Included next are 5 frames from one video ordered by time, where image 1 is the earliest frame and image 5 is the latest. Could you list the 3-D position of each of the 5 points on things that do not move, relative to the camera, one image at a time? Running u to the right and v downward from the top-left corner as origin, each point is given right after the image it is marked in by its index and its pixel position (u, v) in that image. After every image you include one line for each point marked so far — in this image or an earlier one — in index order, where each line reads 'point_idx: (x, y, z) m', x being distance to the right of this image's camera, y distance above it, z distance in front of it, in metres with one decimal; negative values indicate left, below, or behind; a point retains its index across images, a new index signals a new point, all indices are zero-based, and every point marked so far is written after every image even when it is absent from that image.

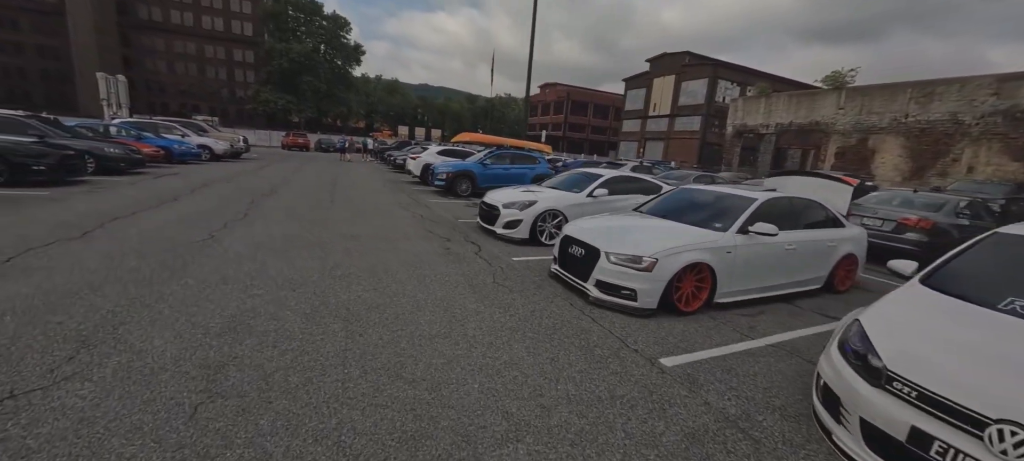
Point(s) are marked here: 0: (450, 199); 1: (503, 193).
0: (-1.9, +1.0, +12.5) m
1: (-0.2, +0.7, +8.0) m
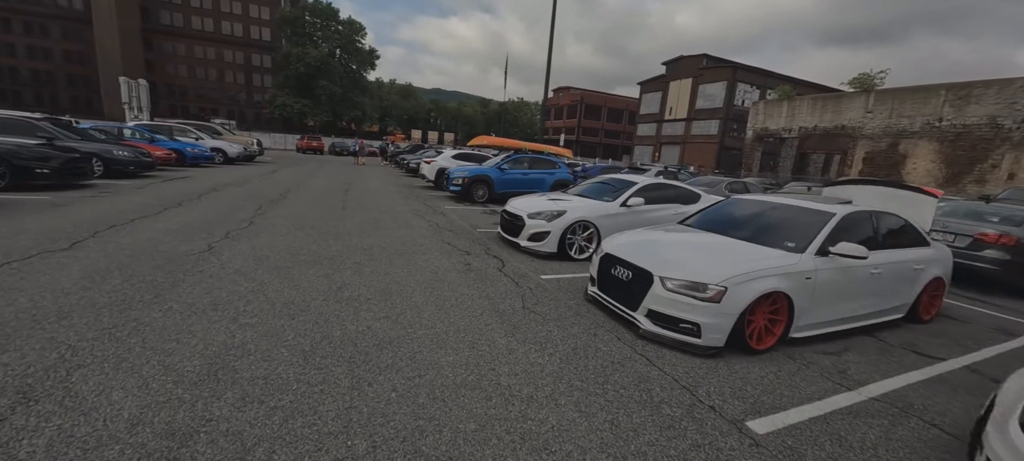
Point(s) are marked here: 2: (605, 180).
0: (-1.3, +0.7, +11.9) m
1: (+0.3, +0.5, +7.3) m
2: (+1.8, +1.0, +8.0) m
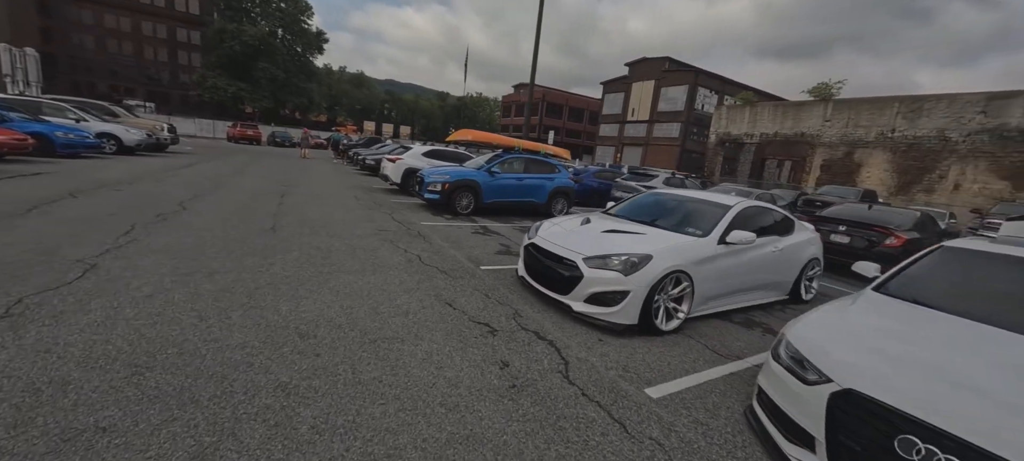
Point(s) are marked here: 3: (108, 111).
0: (-1.4, +0.3, +9.1) m
1: (+0.6, 0.0, +4.8) m
2: (+2.0, +0.4, +5.6) m
3: (-16.2, +4.8, +16.5) m
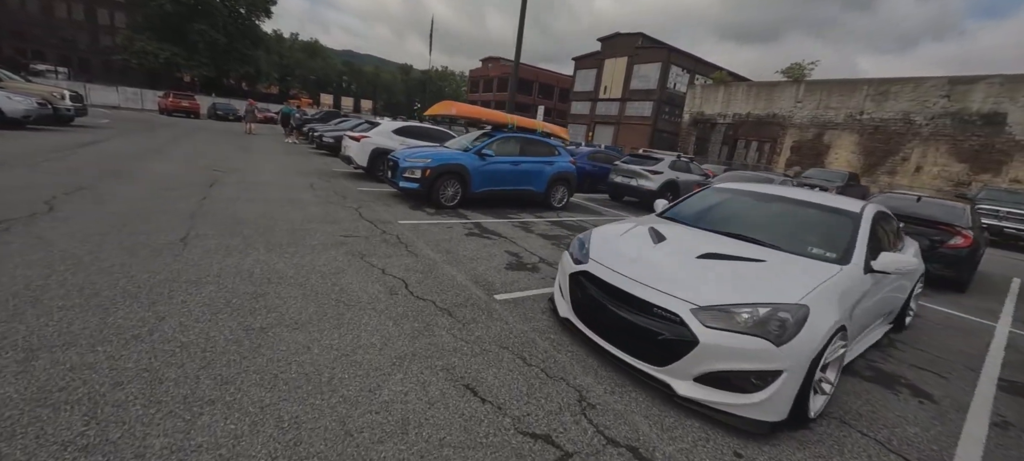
0: (-1.5, +0.3, +7.3) m
1: (+1.0, -0.1, +3.2) m
2: (+2.3, +0.3, +4.1) m
3: (-16.9, +5.1, +13.2) m
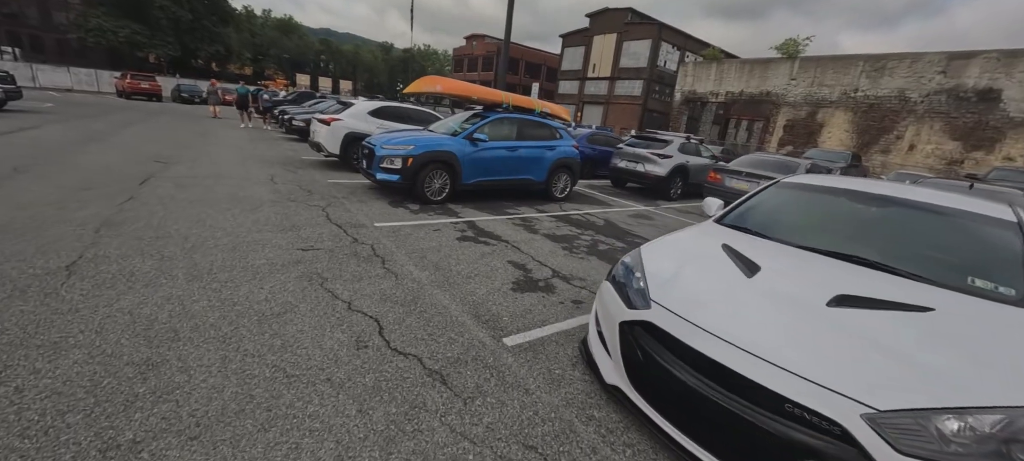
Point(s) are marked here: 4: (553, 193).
0: (-1.5, +0.3, +6.2) m
1: (+1.1, -0.3, +2.1) m
2: (+2.4, +0.2, +3.1) m
3: (-17.1, +5.0, +11.4) m
4: (+0.8, +0.7, +8.1) m
